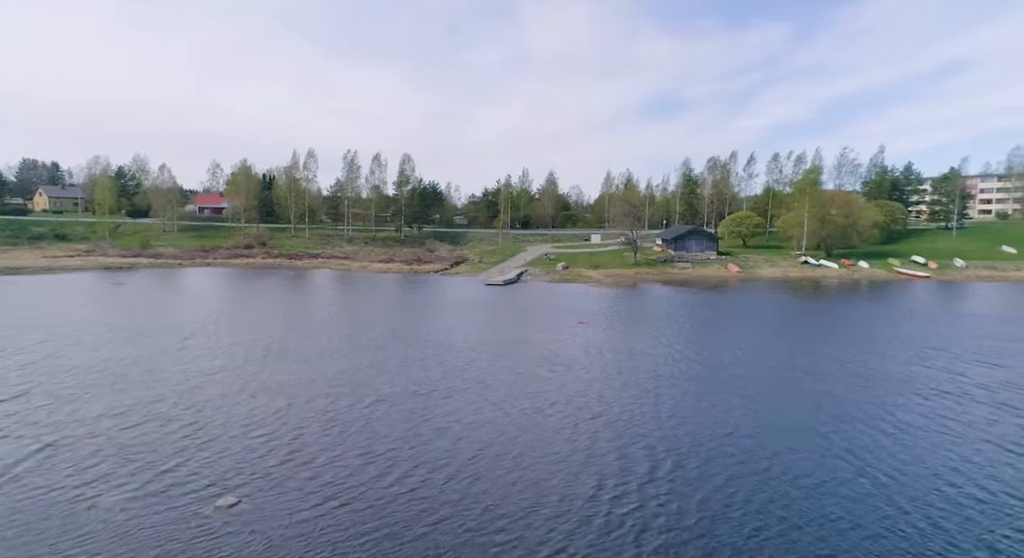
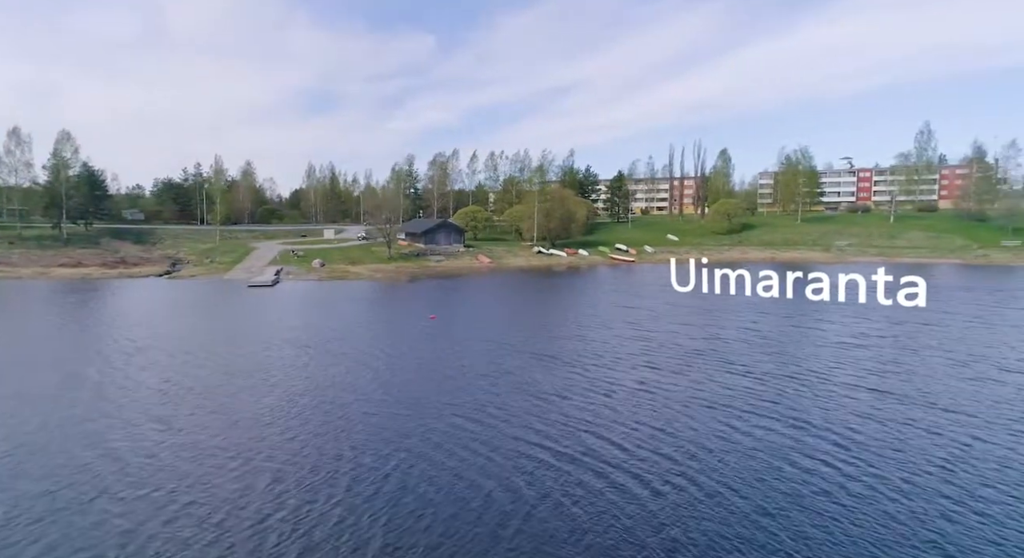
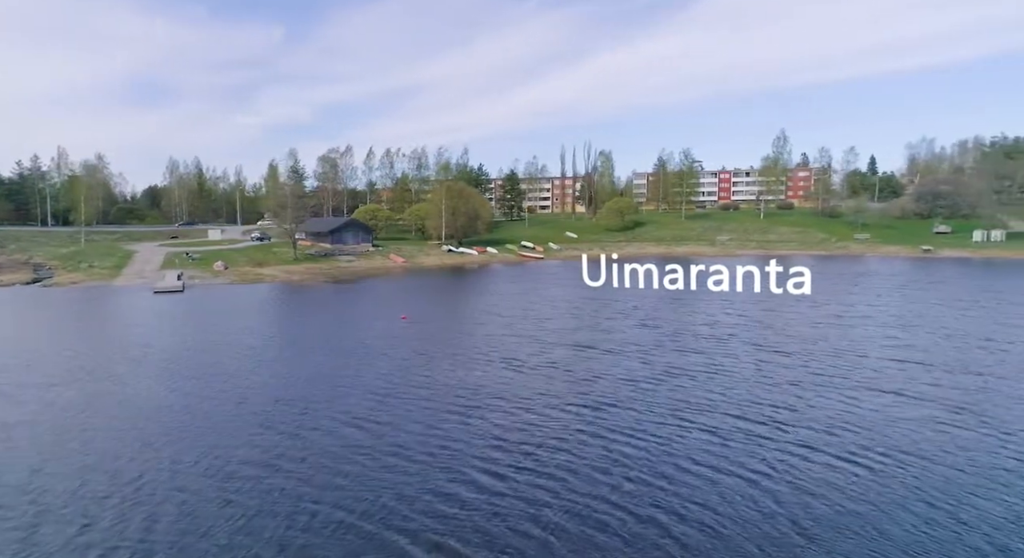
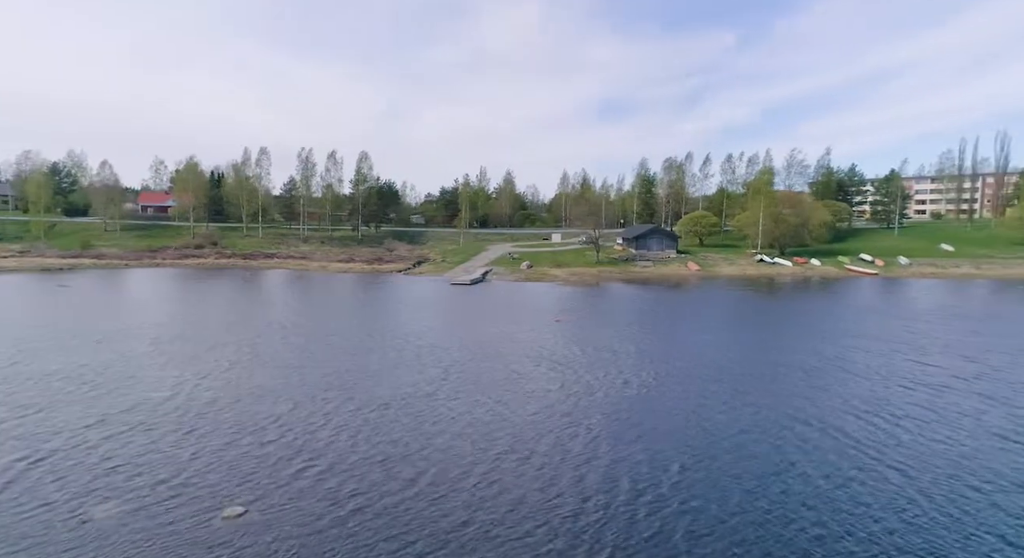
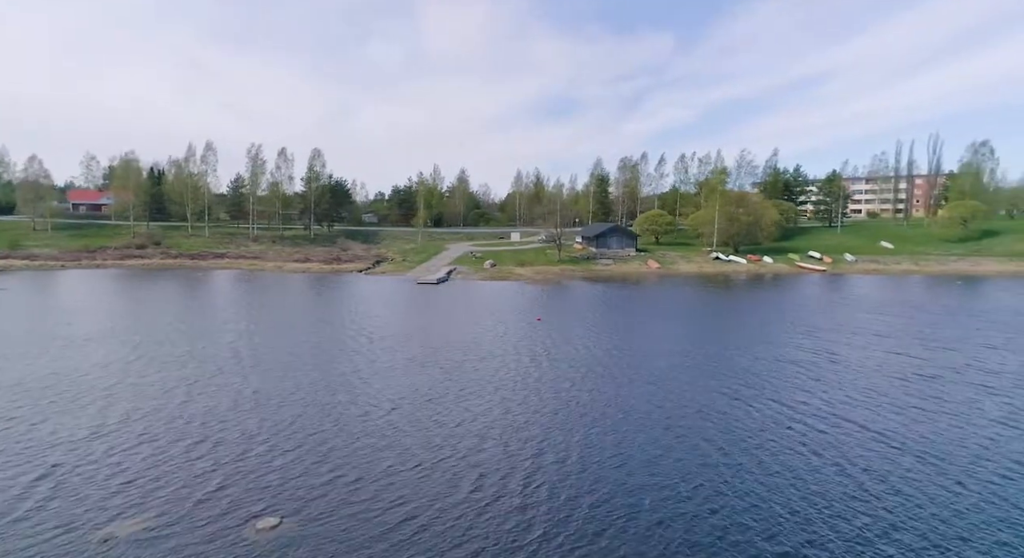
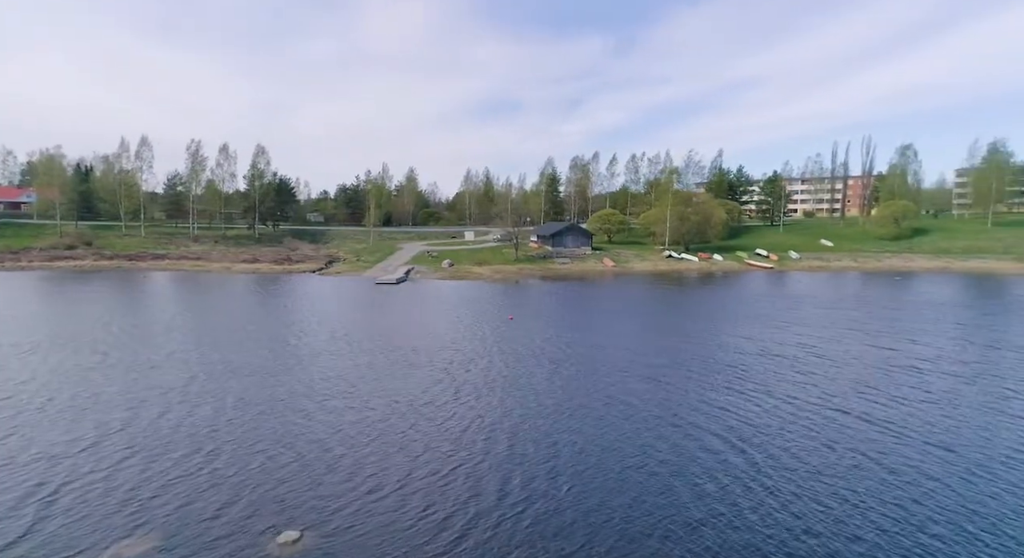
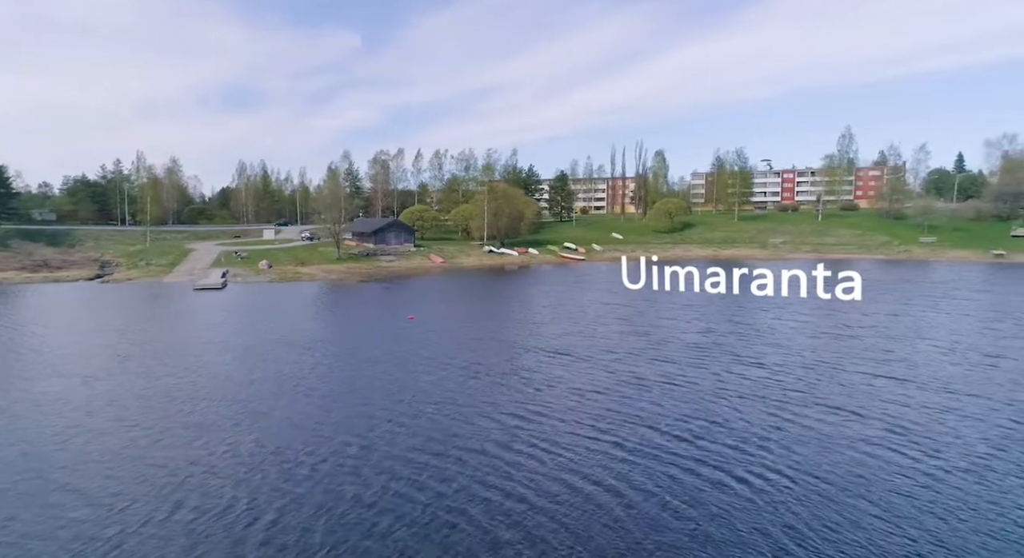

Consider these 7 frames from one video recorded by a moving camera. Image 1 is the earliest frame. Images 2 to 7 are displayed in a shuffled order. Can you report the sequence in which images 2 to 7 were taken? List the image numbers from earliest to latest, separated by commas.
4, 5, 6, 2, 7, 3
